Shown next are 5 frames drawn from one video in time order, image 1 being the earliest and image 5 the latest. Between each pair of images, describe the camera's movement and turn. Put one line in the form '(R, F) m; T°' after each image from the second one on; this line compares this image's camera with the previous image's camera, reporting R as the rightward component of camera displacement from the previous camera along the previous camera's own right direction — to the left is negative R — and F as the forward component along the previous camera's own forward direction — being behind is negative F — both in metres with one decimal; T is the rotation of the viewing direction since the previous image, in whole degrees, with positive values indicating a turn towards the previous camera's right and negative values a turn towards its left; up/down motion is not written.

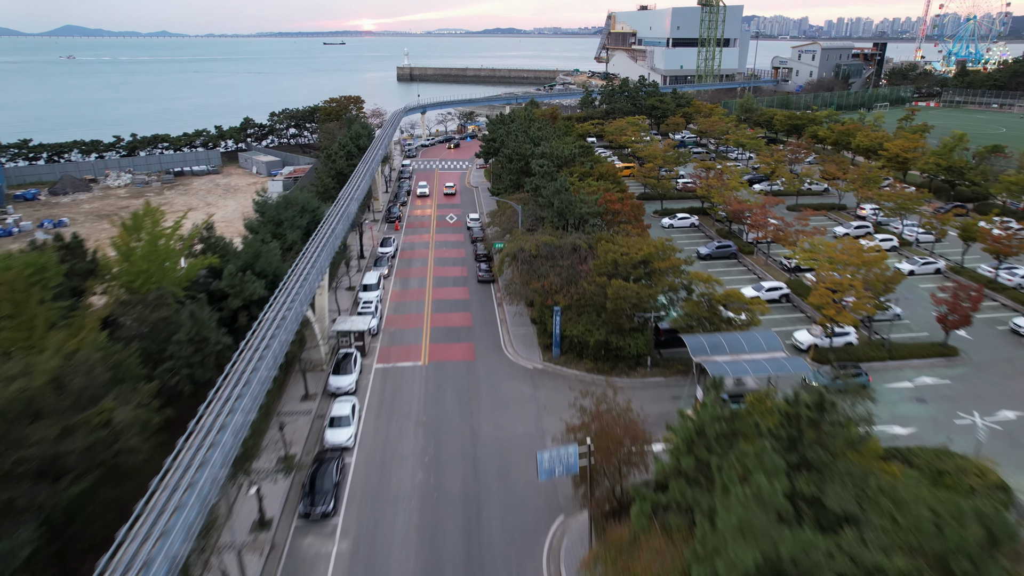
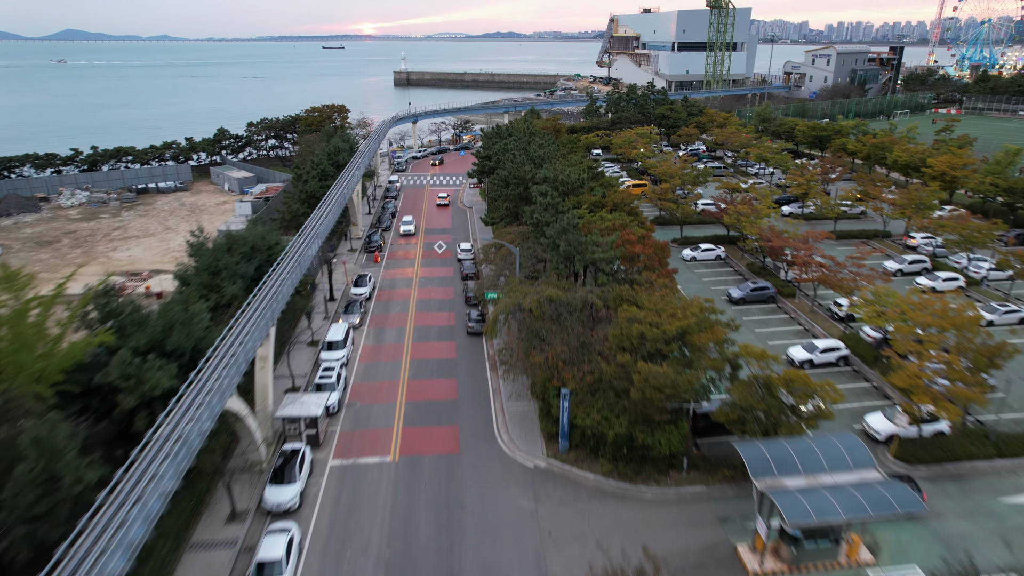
(+0.2, +6.4) m; 0°
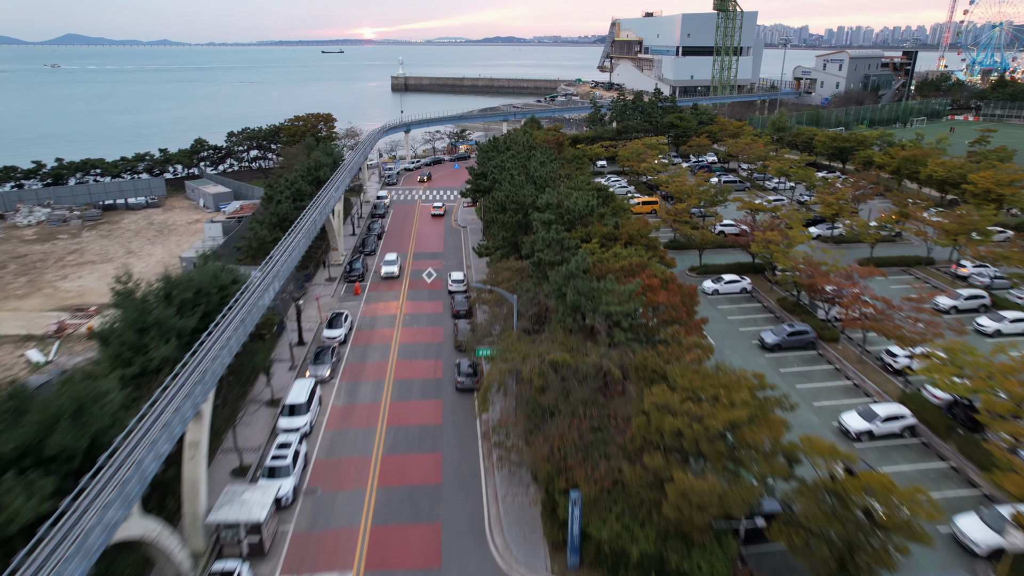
(+0.1, +4.8) m; 0°
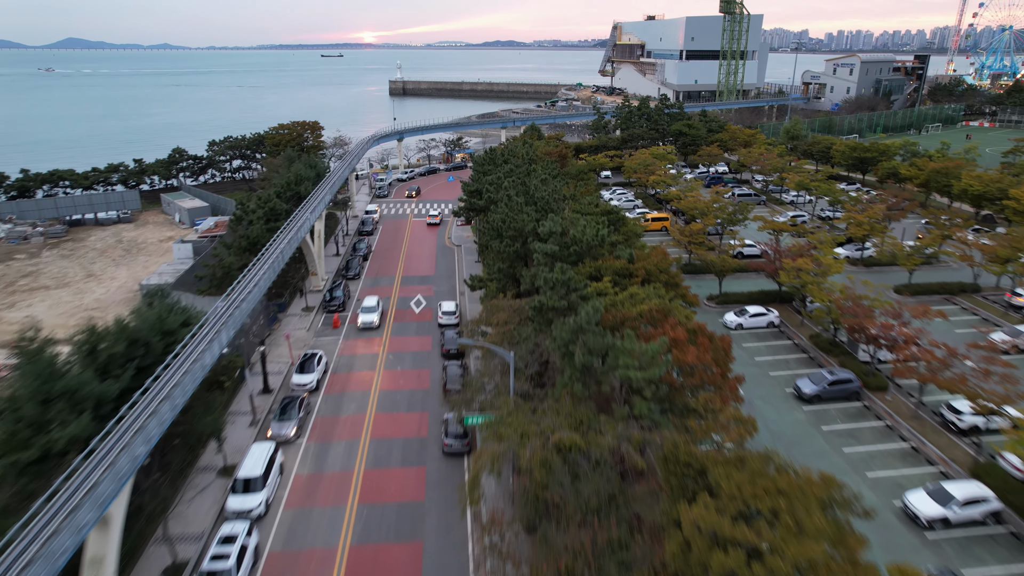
(+0.1, +4.0) m; 0°
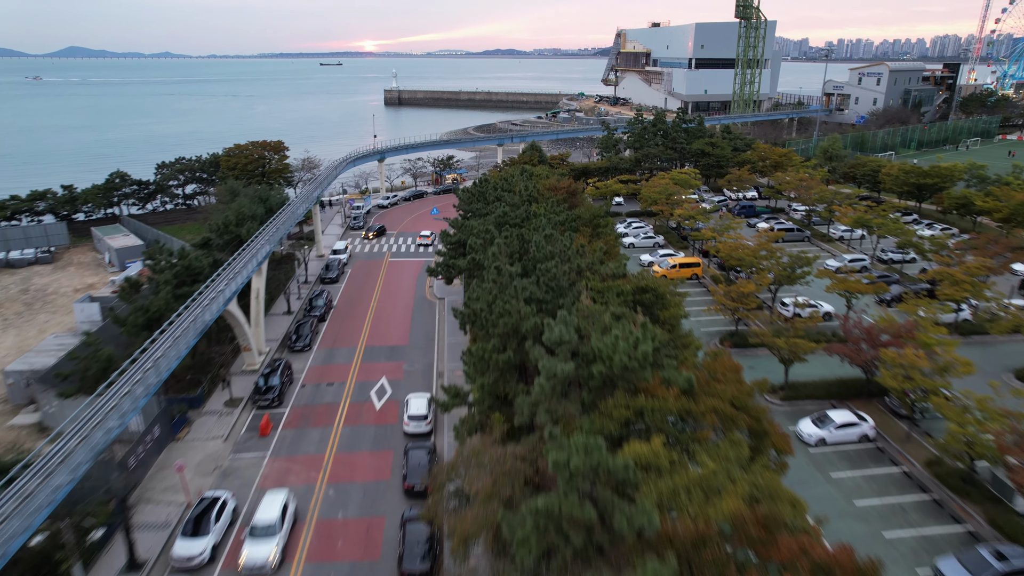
(+0.3, +8.9) m; 0°
